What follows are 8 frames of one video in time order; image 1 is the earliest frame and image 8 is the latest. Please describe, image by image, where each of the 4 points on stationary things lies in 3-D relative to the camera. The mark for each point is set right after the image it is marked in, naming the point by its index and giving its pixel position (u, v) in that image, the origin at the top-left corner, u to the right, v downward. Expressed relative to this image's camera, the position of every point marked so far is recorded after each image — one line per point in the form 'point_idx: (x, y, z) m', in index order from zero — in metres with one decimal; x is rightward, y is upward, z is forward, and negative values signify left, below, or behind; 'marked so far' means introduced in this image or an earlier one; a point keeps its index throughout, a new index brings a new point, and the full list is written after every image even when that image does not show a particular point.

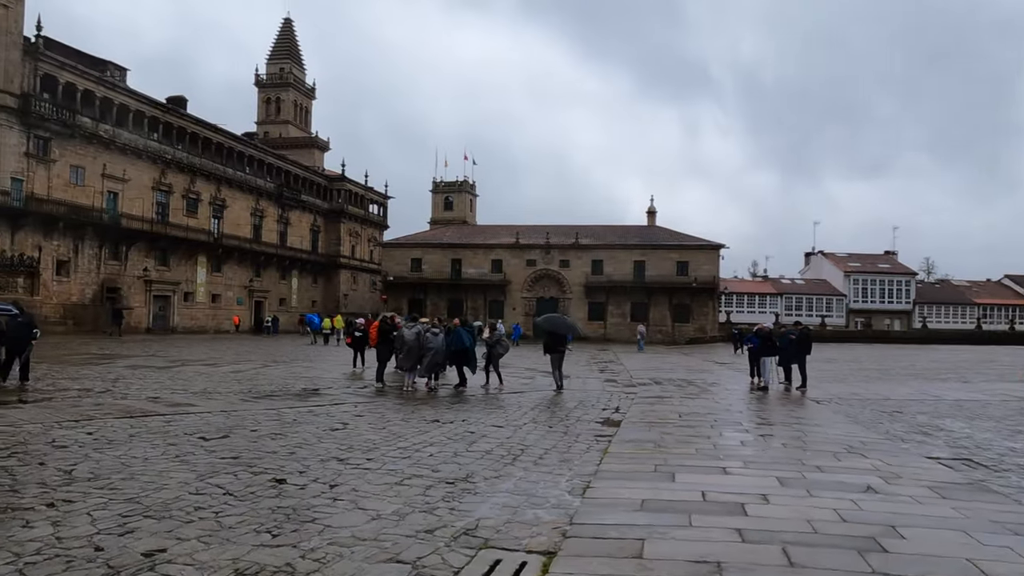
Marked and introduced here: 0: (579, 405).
0: (+0.9, -1.7, +10.7) m
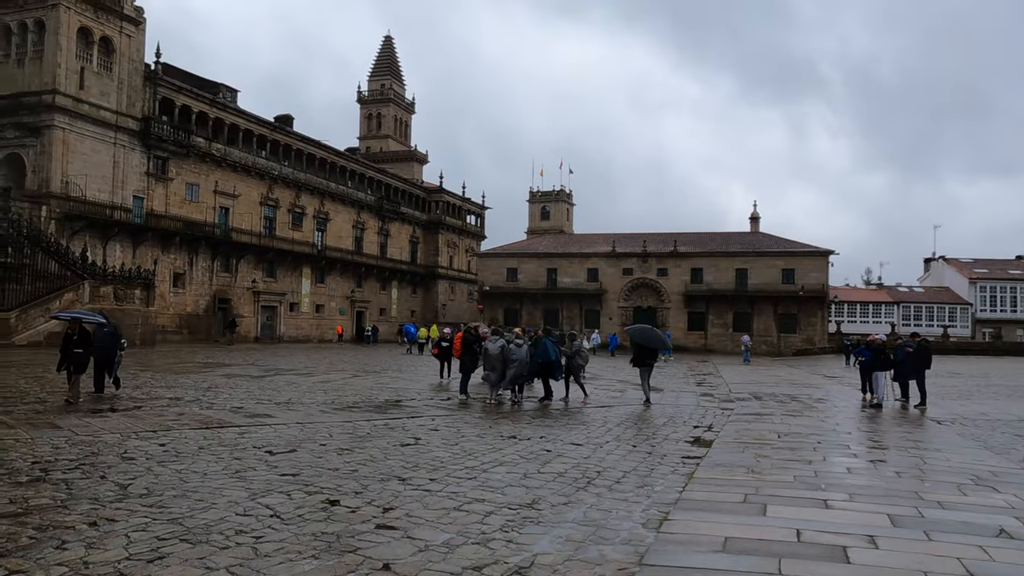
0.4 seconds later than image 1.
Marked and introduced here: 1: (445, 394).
0: (+2.1, -1.8, +10.1) m
1: (-1.1, -1.7, +12.4) m
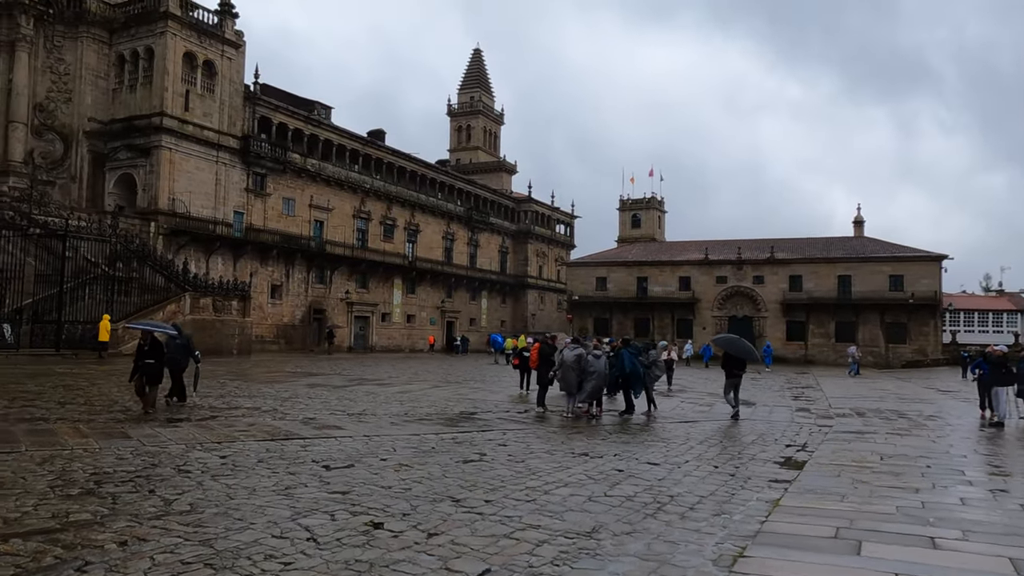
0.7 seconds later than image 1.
0: (+3.1, -1.9, +9.4) m
1: (+0.2, -1.9, +12.1) m
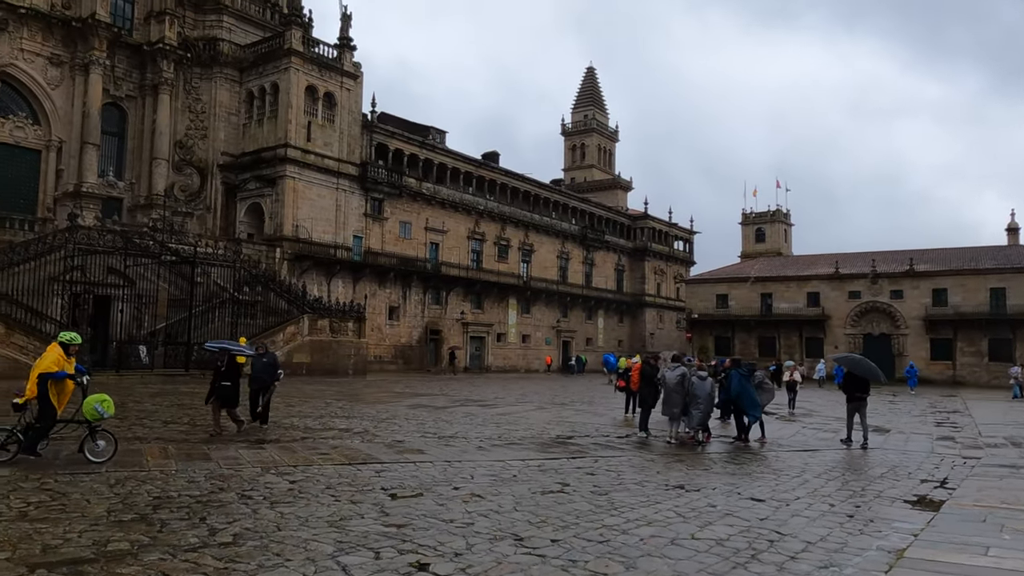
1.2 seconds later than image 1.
0: (+4.1, -2.0, +8.3) m
1: (+1.7, -2.1, +11.4) m
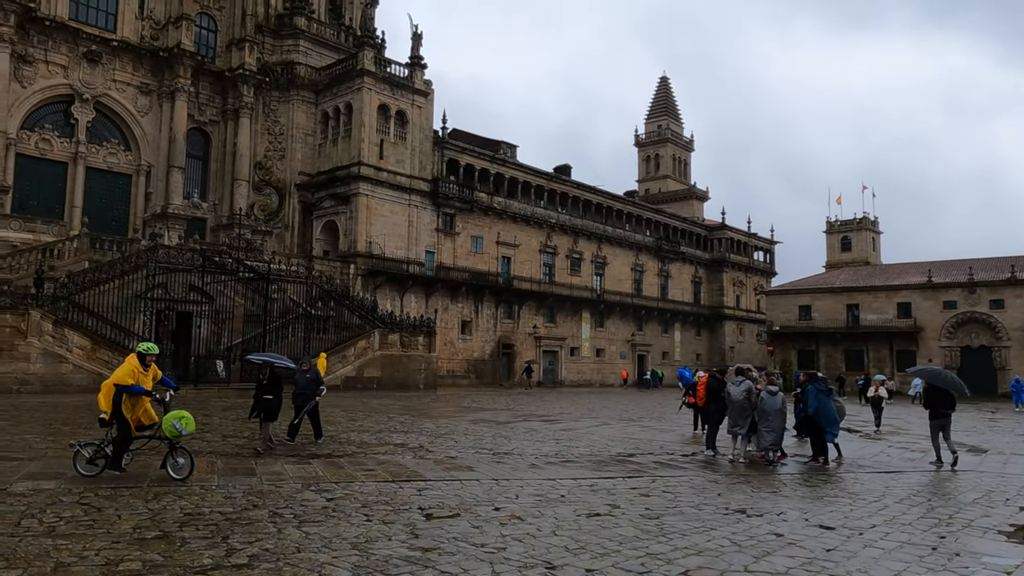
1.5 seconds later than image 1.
0: (+4.7, -2.1, +7.5) m
1: (+2.5, -2.3, +10.8) m
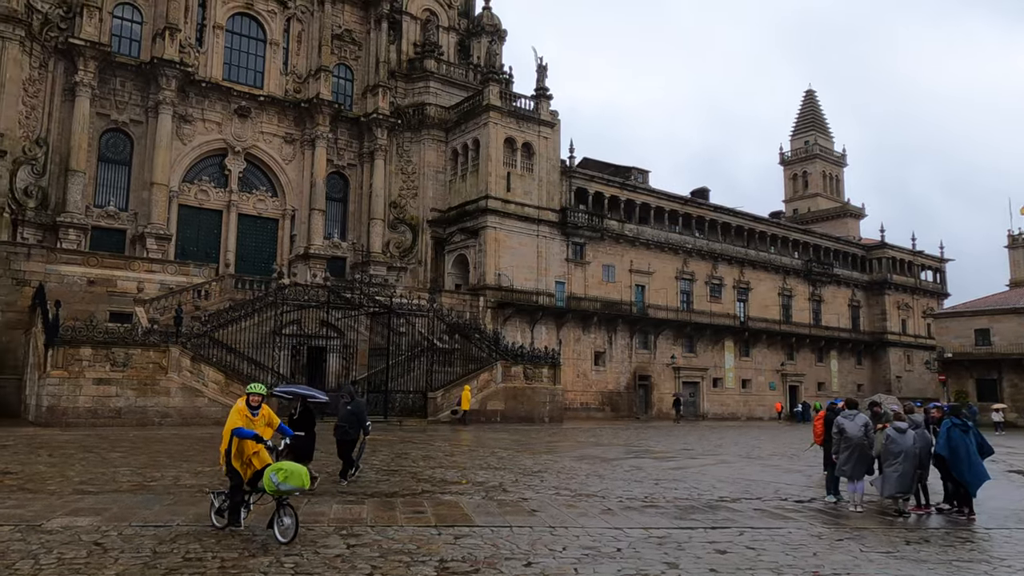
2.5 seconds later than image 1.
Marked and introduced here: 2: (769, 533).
0: (+5.1, -2.2, +5.8) m
1: (+3.7, -2.5, +9.4) m
2: (+2.3, -2.1, +6.6) m
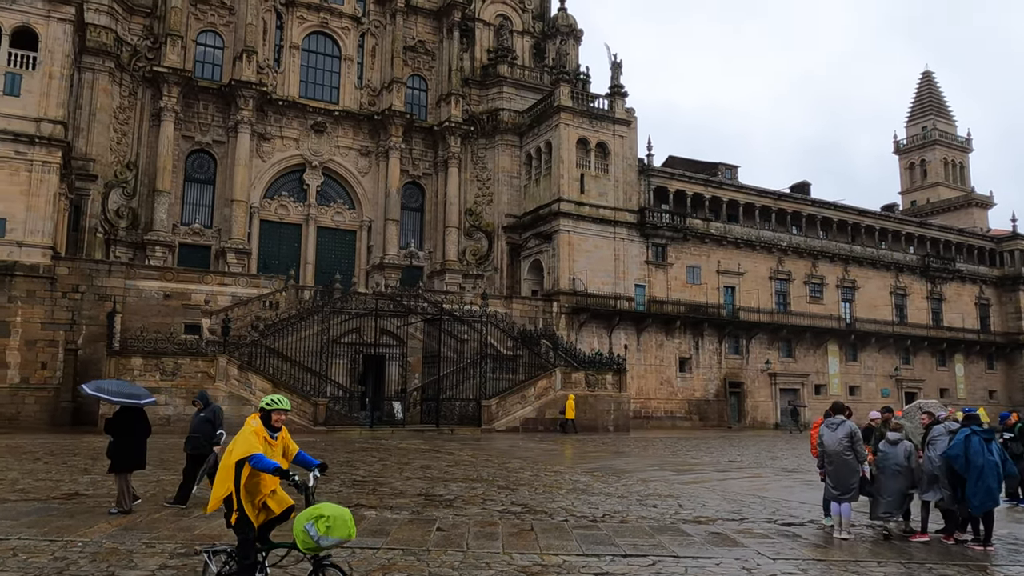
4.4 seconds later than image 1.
0: (+4.1, -1.9, +4.2) m
1: (+3.2, -2.4, +8.0) m
2: (+1.3, -2.0, +5.5) m
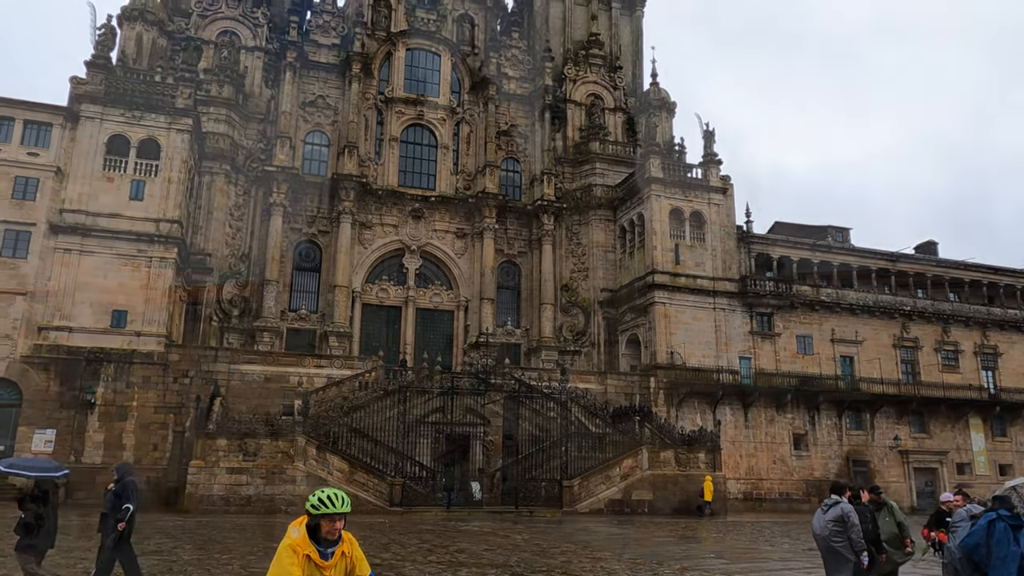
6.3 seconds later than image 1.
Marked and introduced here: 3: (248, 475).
0: (+3.3, -2.1, +3.1) m
1: (+3.1, -3.0, +7.0) m
2: (+0.8, -2.4, +4.8) m
3: (-6.6, -4.7, +19.2) m
